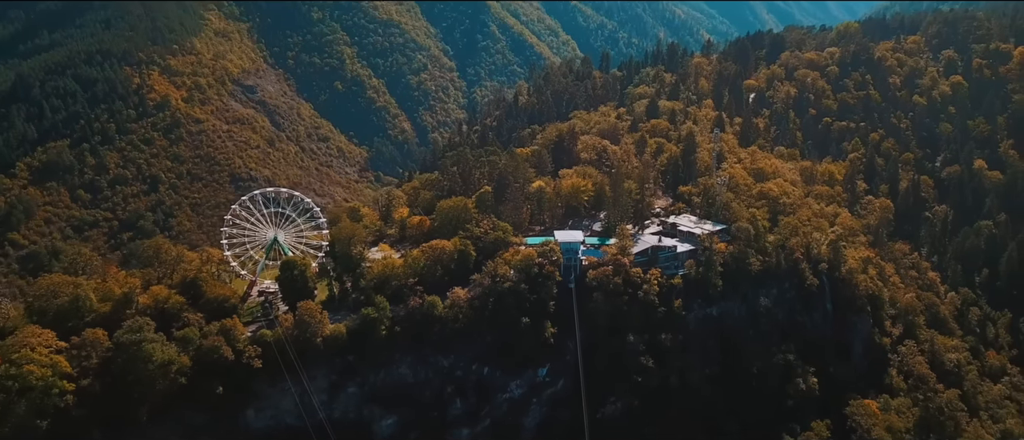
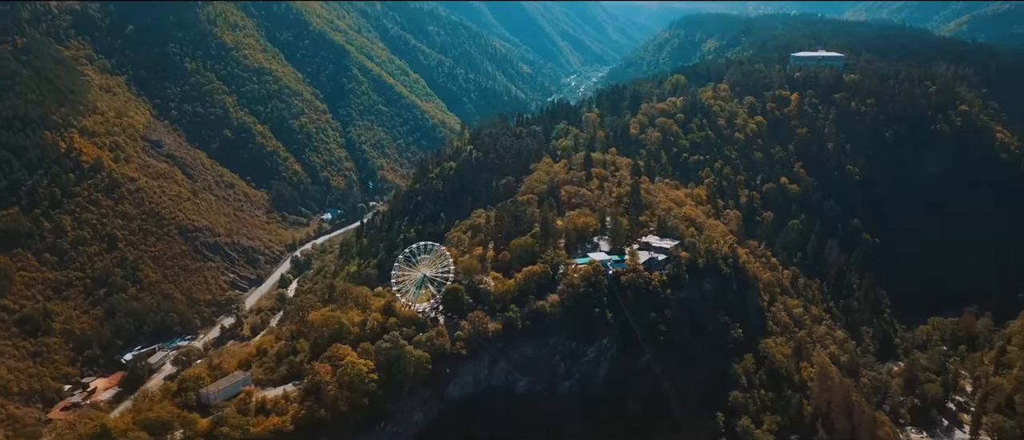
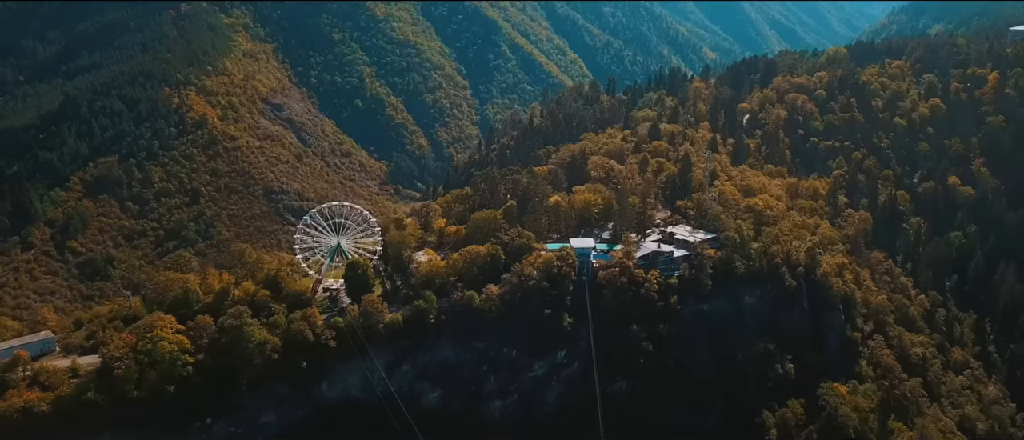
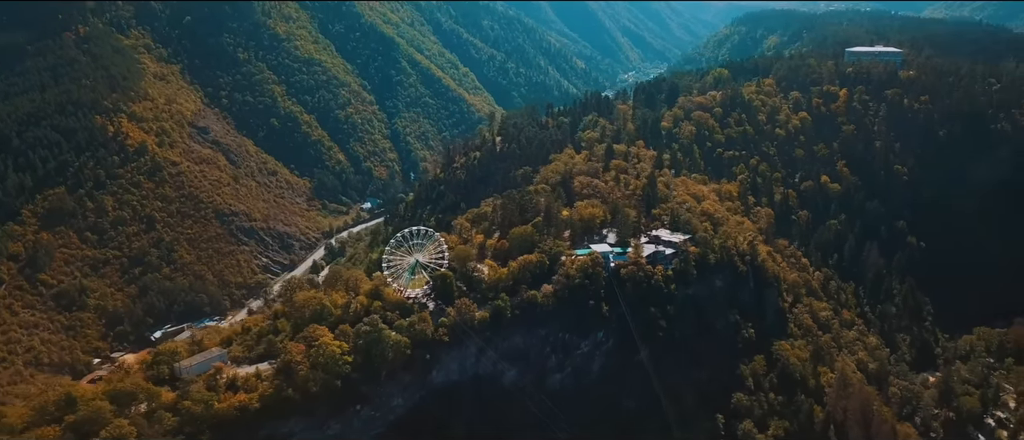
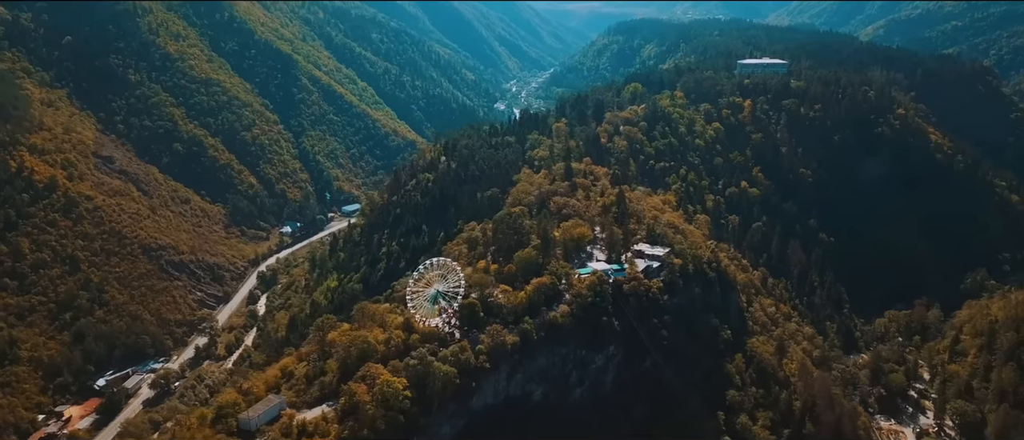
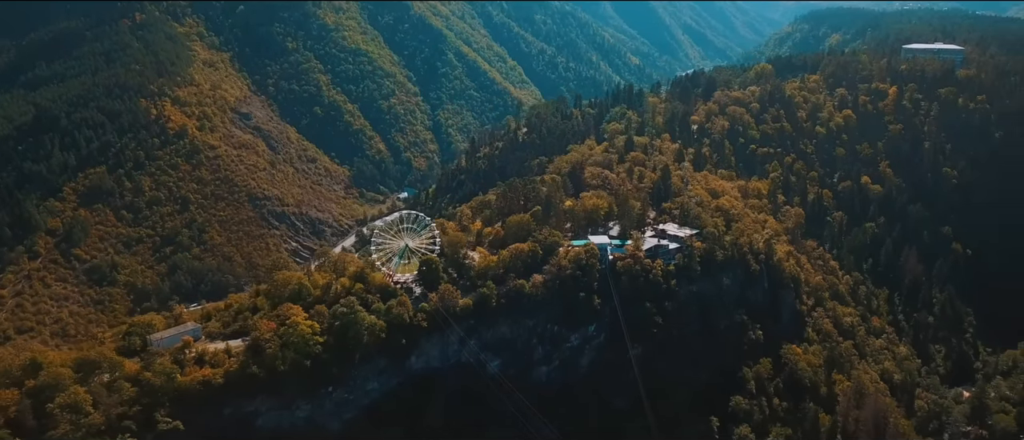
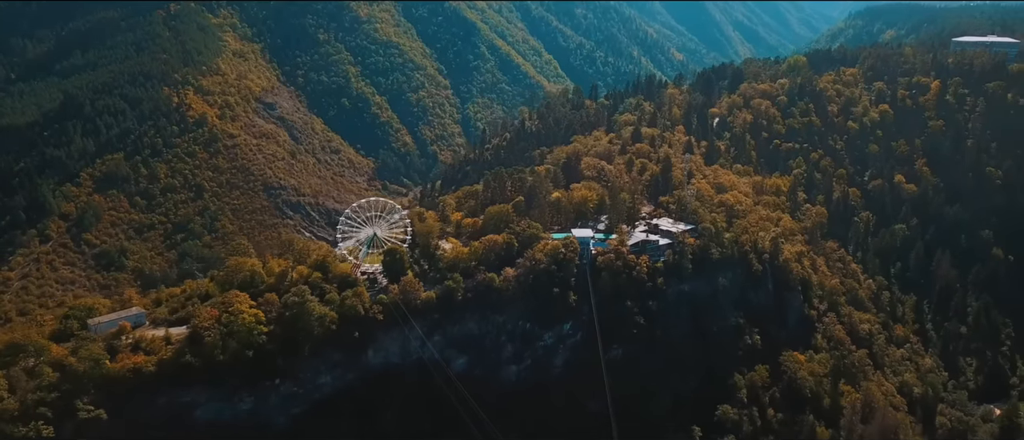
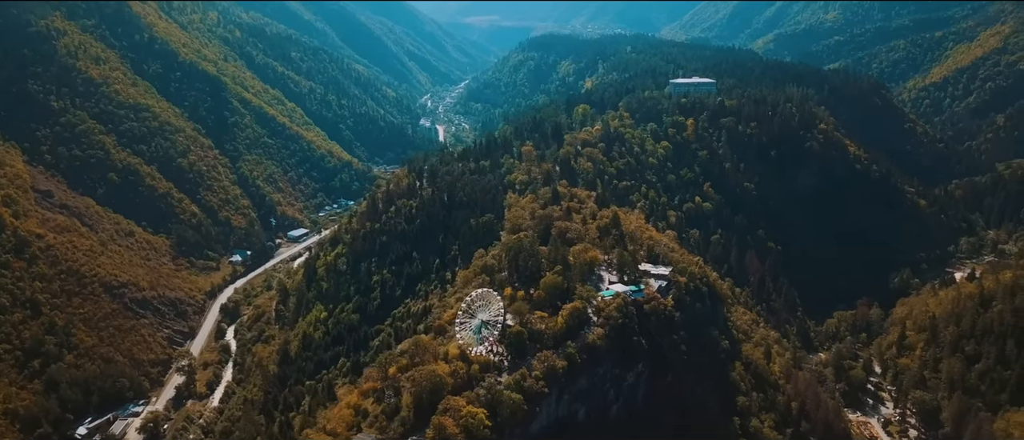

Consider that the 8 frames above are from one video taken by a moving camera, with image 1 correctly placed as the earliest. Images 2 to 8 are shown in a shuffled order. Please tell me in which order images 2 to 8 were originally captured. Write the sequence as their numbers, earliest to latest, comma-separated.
3, 7, 6, 4, 2, 5, 8
